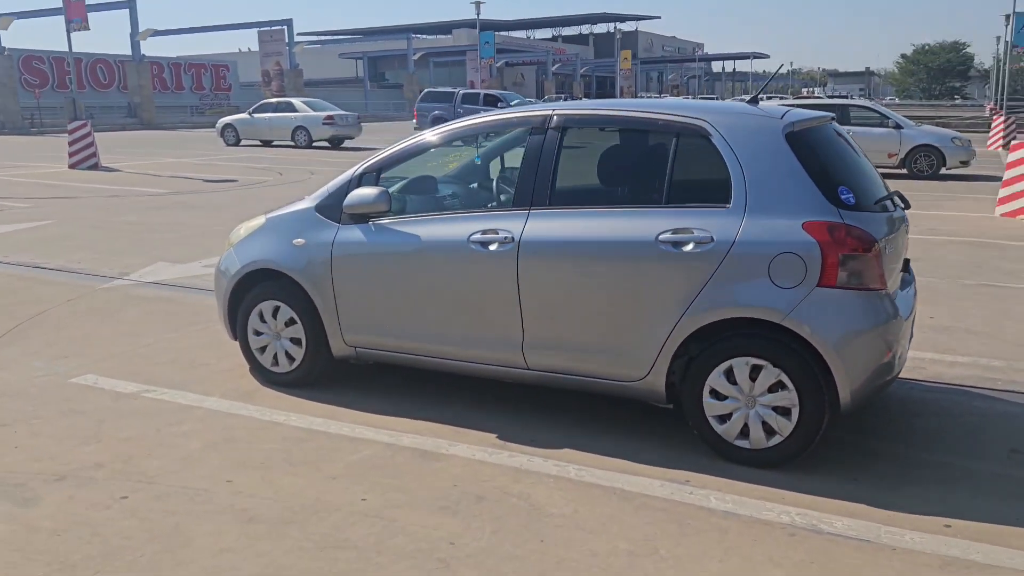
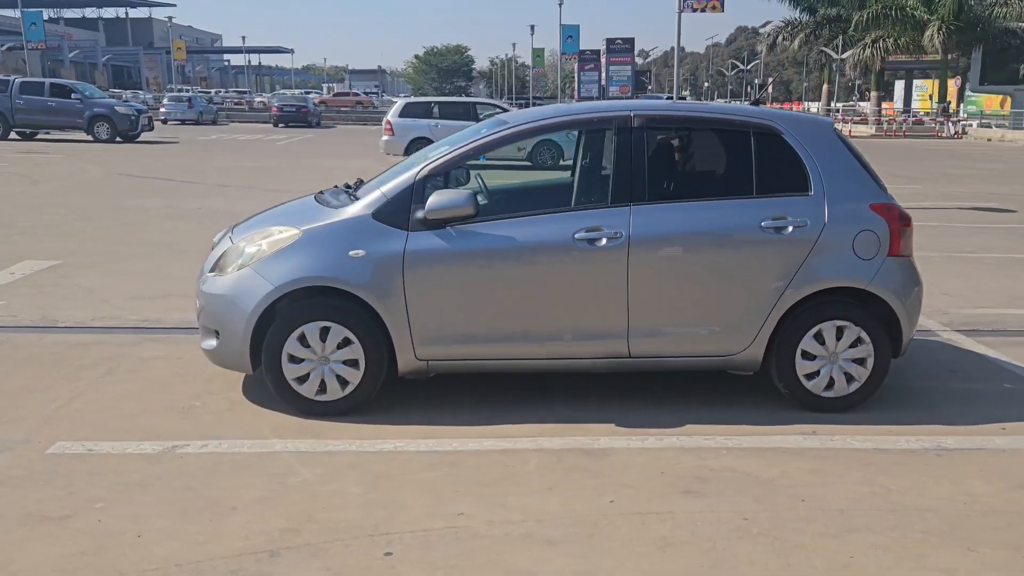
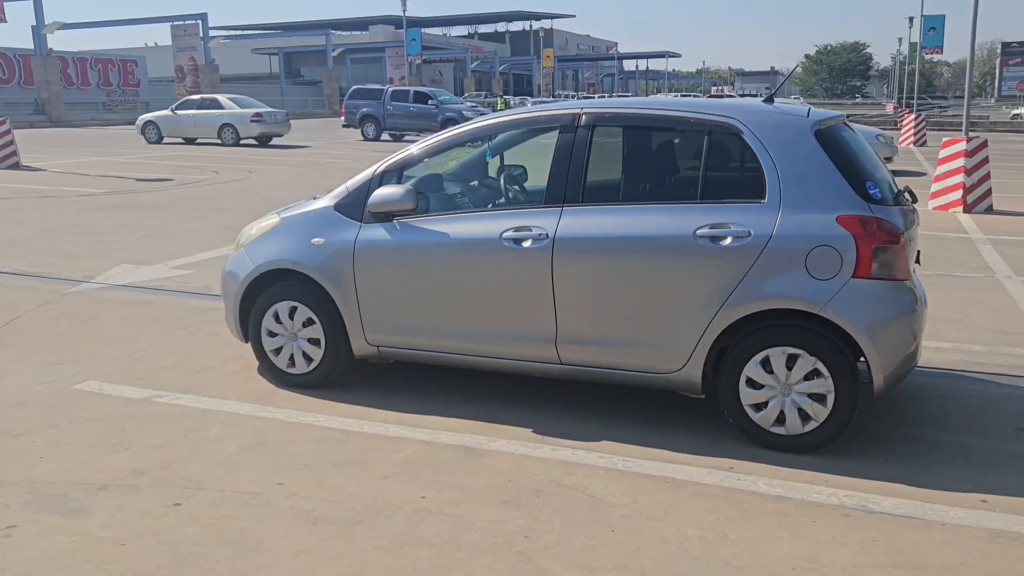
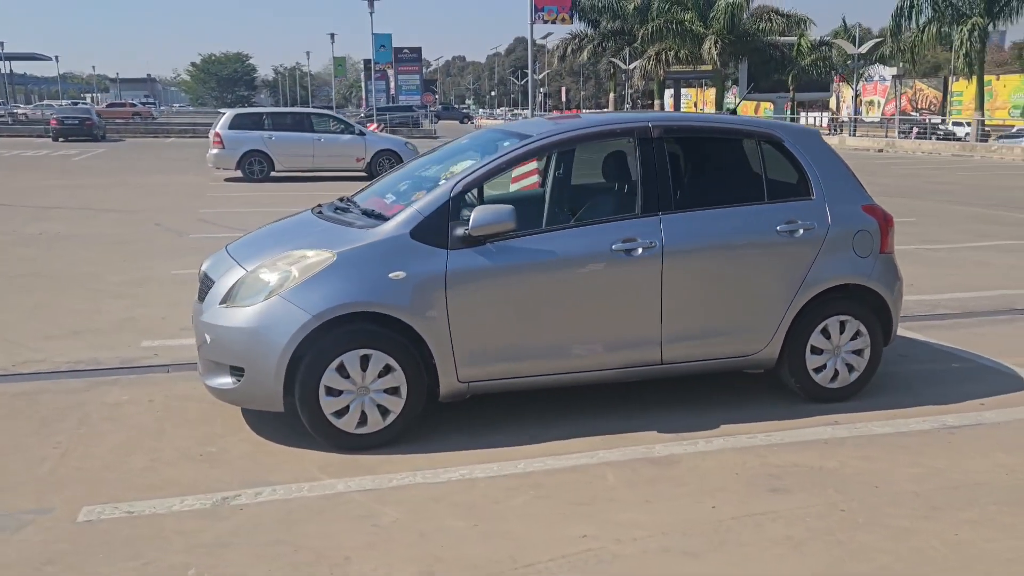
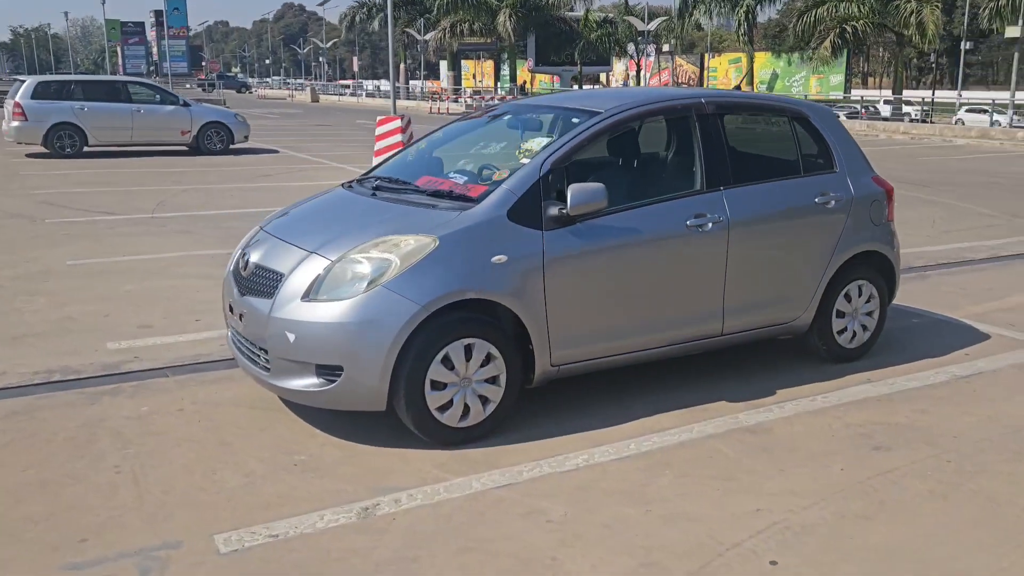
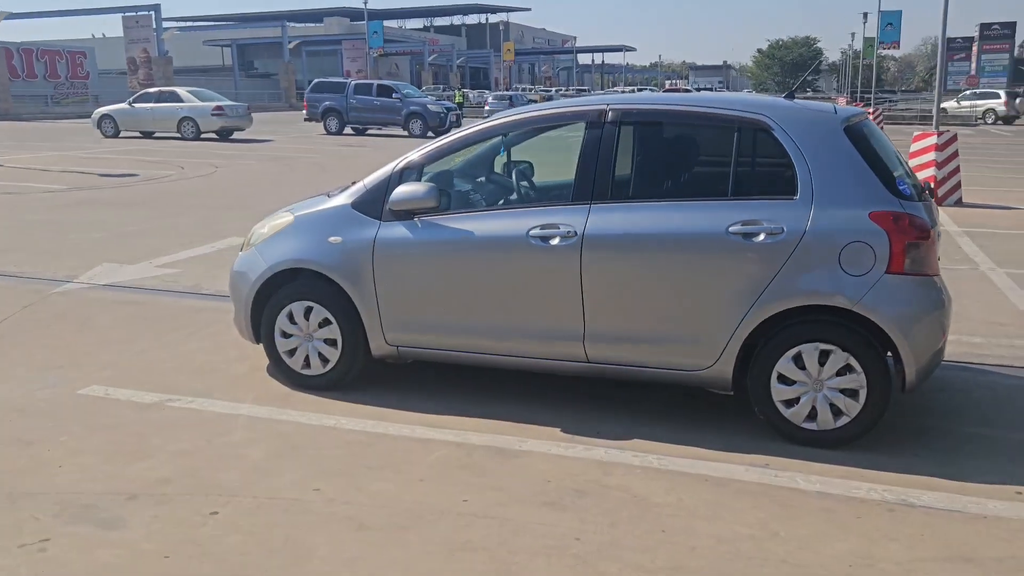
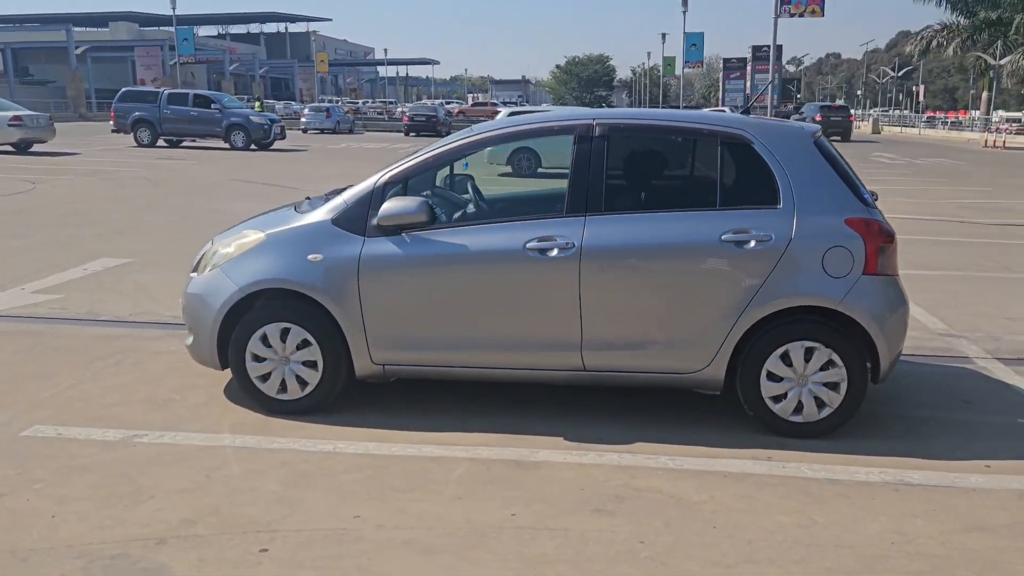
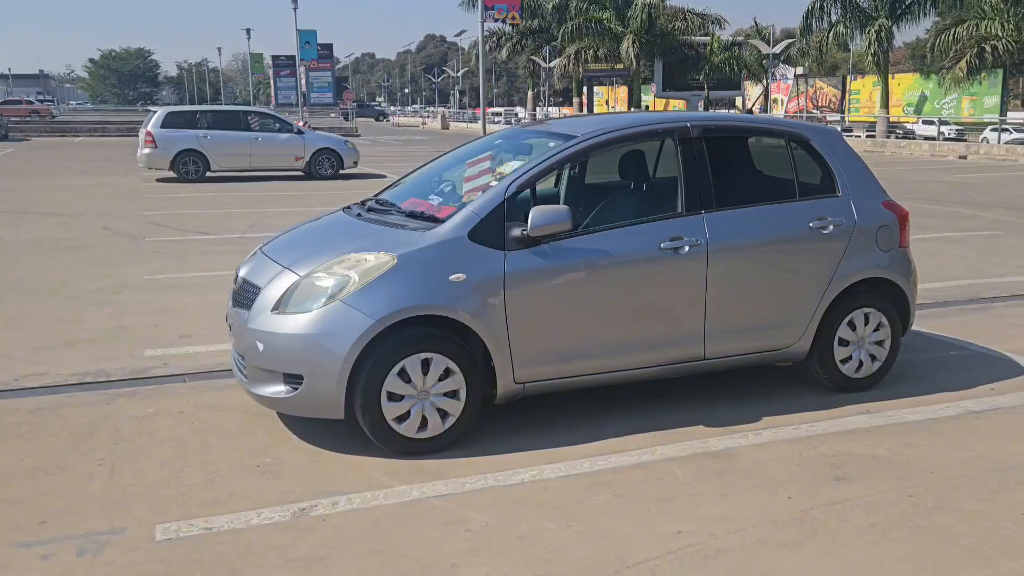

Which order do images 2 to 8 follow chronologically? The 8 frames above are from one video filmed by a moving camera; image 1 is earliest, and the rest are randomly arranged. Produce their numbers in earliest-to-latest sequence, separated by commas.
3, 6, 7, 2, 4, 8, 5
